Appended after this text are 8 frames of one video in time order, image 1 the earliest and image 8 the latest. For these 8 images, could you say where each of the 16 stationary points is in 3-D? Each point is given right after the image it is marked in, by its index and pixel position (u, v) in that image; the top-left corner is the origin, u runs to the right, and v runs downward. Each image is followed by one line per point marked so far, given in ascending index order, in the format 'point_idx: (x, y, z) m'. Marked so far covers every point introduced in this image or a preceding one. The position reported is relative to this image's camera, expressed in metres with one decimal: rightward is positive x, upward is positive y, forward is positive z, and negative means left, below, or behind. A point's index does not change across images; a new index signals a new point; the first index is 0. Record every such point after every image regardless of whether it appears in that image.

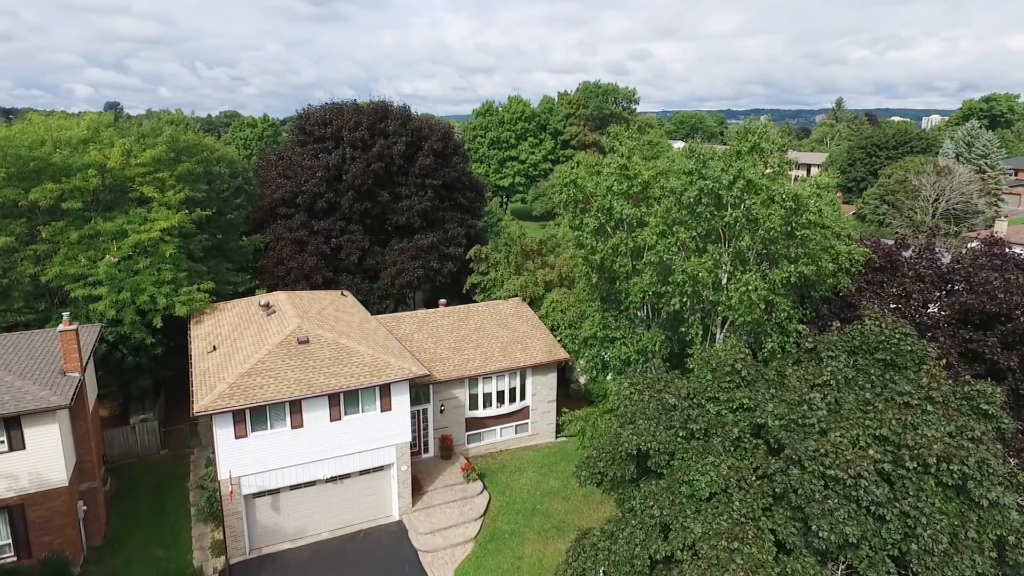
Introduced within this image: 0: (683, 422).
0: (+3.1, -2.4, +11.2) m
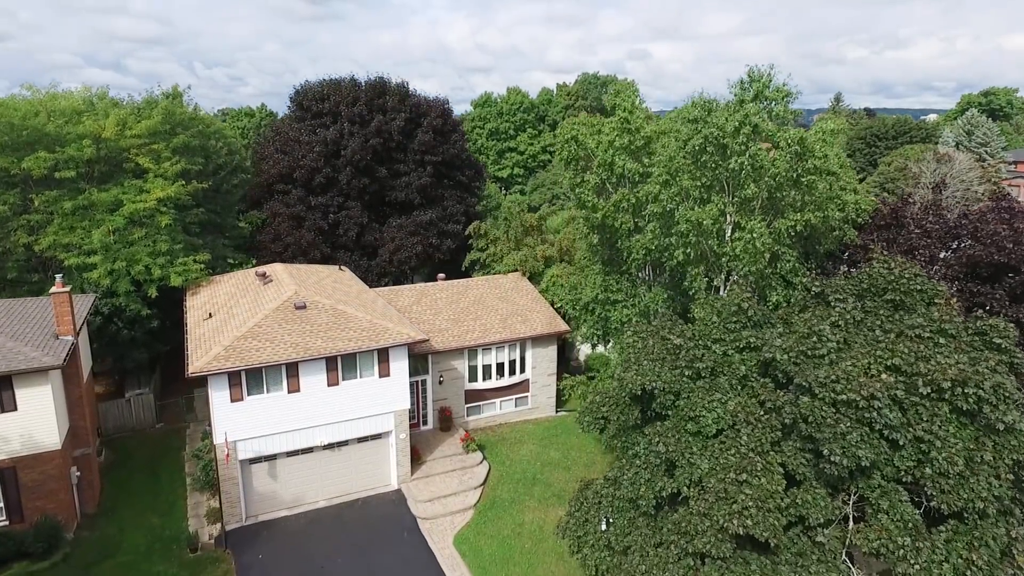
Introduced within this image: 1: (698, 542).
0: (+3.2, -1.3, +10.9) m
1: (+2.9, -3.9, +9.5) m
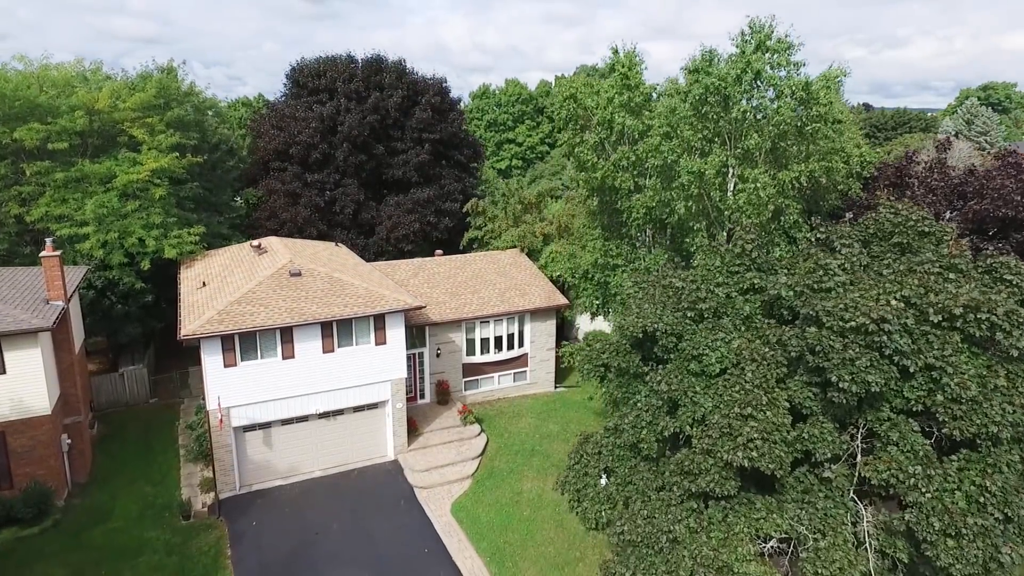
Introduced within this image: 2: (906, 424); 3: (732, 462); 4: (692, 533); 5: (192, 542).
0: (+3.1, -0.2, +10.7) m
1: (+2.9, -2.9, +9.2) m
2: (+5.4, -1.9, +8.4) m
3: (+3.1, -2.4, +8.8) m
4: (+2.8, -3.8, +9.5) m
5: (-8.5, -6.7, +16.4) m
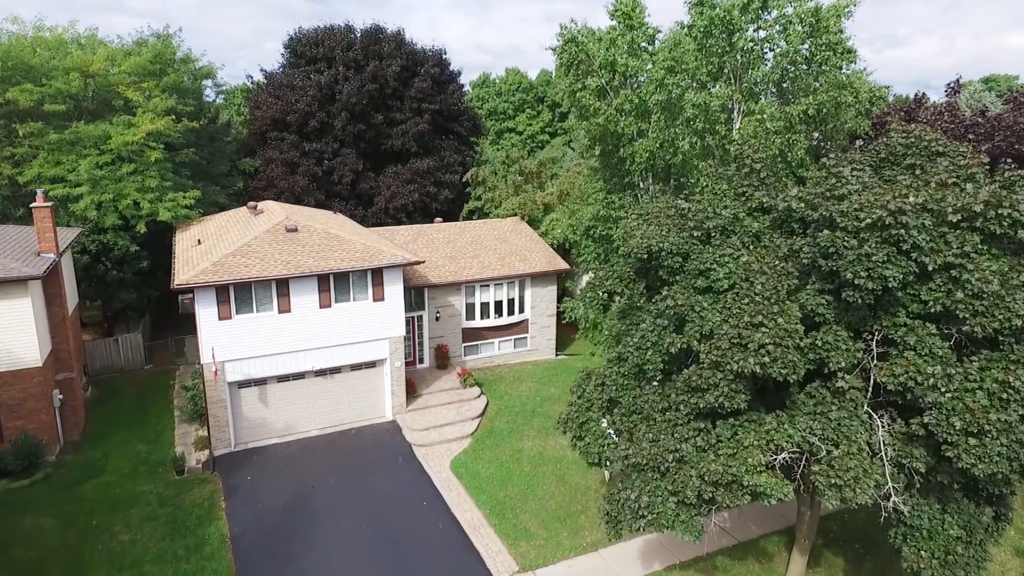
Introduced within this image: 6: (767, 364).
0: (+3.1, +1.1, +10.3) m
1: (+2.9, -1.5, +8.9) m
2: (+5.4, -0.5, +8.1) m
3: (+3.1, -1.1, +8.4) m
4: (+2.8, -2.4, +9.1) m
5: (-8.5, -5.4, +16.1) m
6: (+3.5, -1.0, +8.4) m
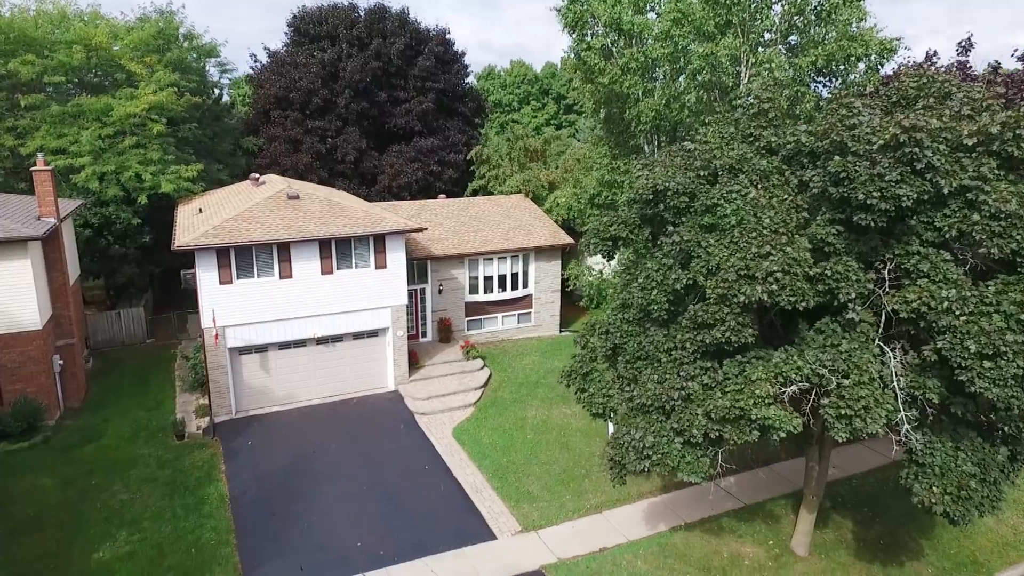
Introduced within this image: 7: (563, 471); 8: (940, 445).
0: (+3.2, +2.1, +10.1) m
1: (+2.9, -0.6, +8.7) m
2: (+5.4, +0.4, +7.8) m
3: (+3.2, -0.1, +8.2) m
4: (+2.8, -1.5, +8.9) m
5: (-8.4, -4.4, +16.0) m
6: (+3.5, 0.0, +8.2) m
7: (+1.3, -4.7, +15.8) m
8: (+5.9, -2.2, +8.5) m
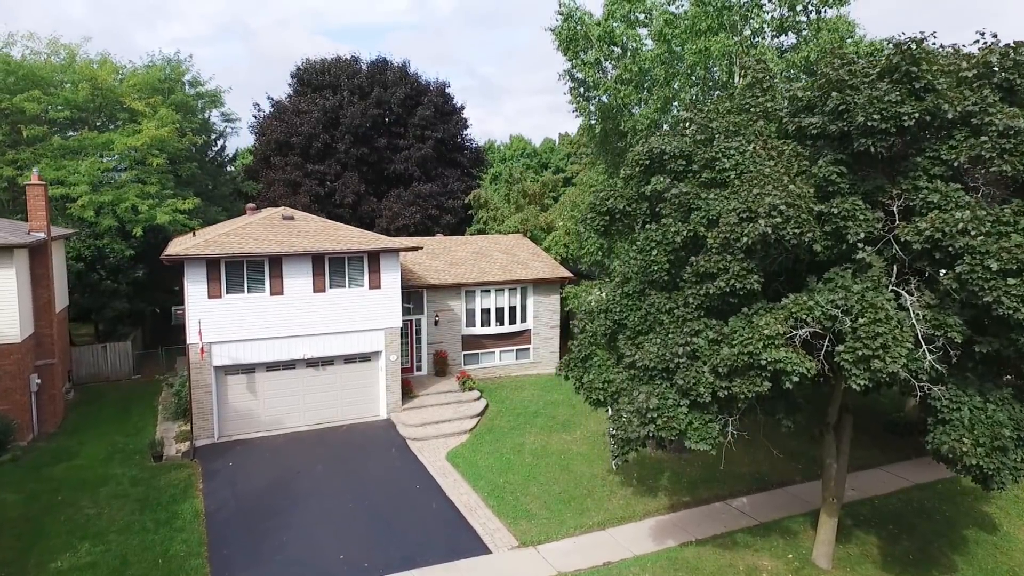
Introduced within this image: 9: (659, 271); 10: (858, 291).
0: (+3.1, +2.6, +9.9) m
1: (+2.8, +0.1, +8.2) m
2: (+5.3, +1.2, +7.5) m
3: (+3.1, +0.6, +7.8) m
4: (+2.7, -0.8, +8.4) m
5: (-8.5, -4.6, +15.0) m
6: (+3.4, +0.7, +7.8) m
7: (+1.2, -4.8, +14.8) m
8: (+5.8, -1.4, +7.9) m
9: (+2.2, +0.2, +9.4) m
10: (+4.3, 0.0, +7.7) m
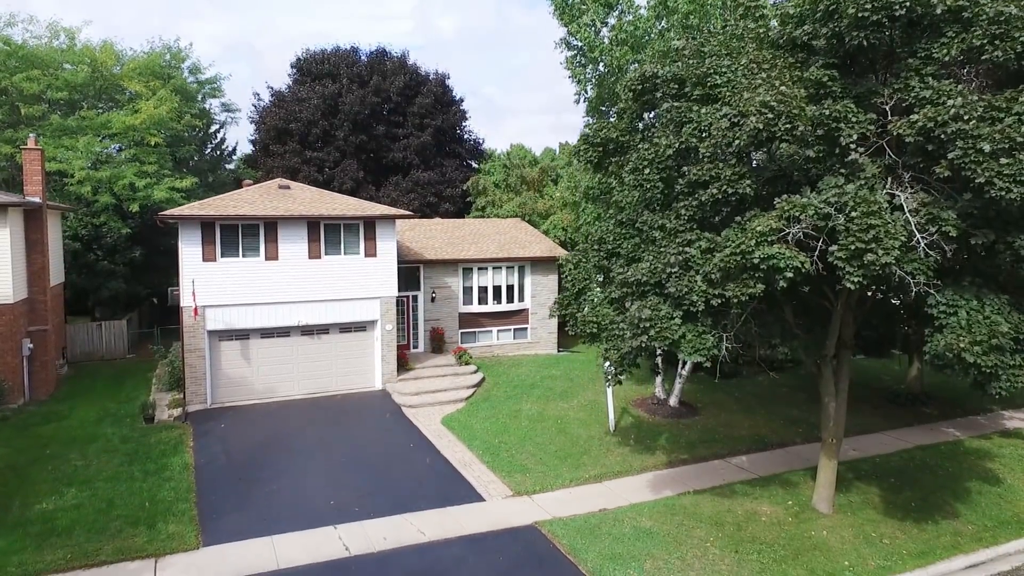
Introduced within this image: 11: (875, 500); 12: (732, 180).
0: (+2.9, +3.8, +9.9) m
1: (+2.7, +1.4, +8.1) m
2: (+5.2, +2.5, +7.5) m
3: (+3.0, +1.9, +7.8) m
4: (+2.6, +0.5, +8.3) m
5: (-8.6, -3.5, +14.8) m
6: (+3.3, +2.0, +7.8) m
7: (+1.1, -3.8, +14.6) m
8: (+5.7, -0.2, +7.7) m
9: (+2.1, +1.4, +9.3) m
10: (+4.2, +1.2, +7.6) m
11: (+7.2, -4.2, +12.2) m
12: (+2.9, +1.4, +8.1) m
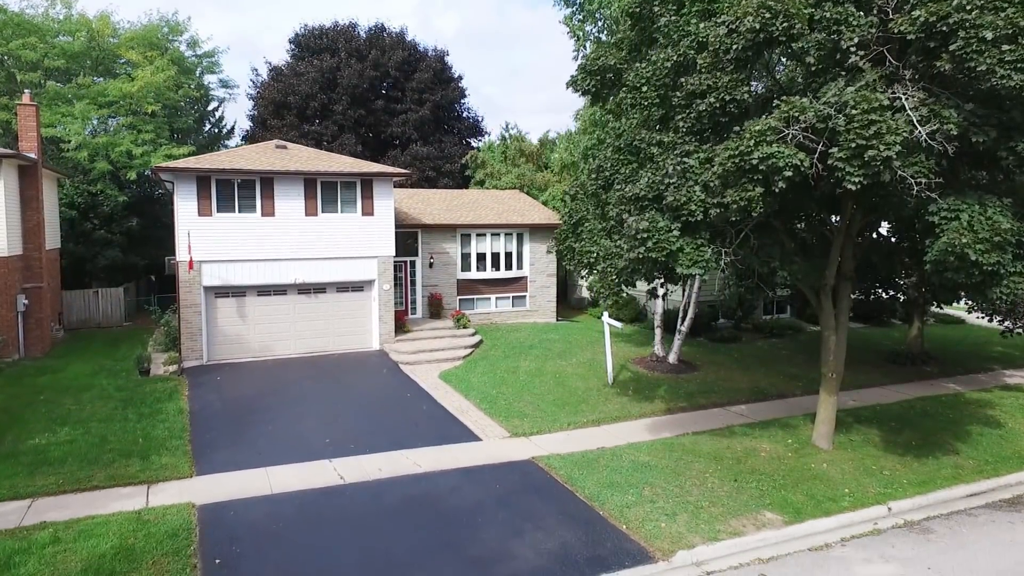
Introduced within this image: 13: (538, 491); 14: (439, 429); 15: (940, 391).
0: (+2.9, +5.0, +9.8) m
1: (+2.6, +2.6, +8.0) m
2: (+5.1, +3.7, +7.4) m
3: (+2.9, +3.1, +7.7) m
4: (+2.5, +1.6, +8.2) m
5: (-8.7, -2.4, +14.7) m
6: (+3.2, +3.2, +7.6) m
7: (+1.1, -2.6, +14.5) m
8: (+5.6, +1.0, +7.6) m
9: (+2.0, +2.6, +9.2) m
10: (+4.1, +2.4, +7.5) m
11: (+7.1, -3.0, +12.2) m
12: (+2.8, +2.6, +8.0) m
13: (+0.4, -3.2, +9.8) m
14: (-1.5, -2.9, +12.7) m
15: (+11.2, -2.7, +16.1) m
